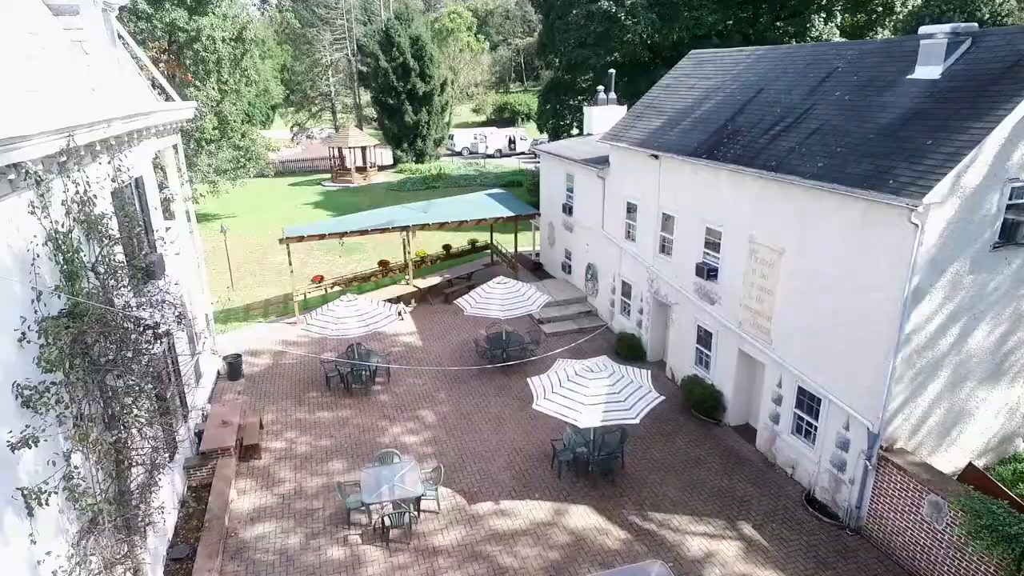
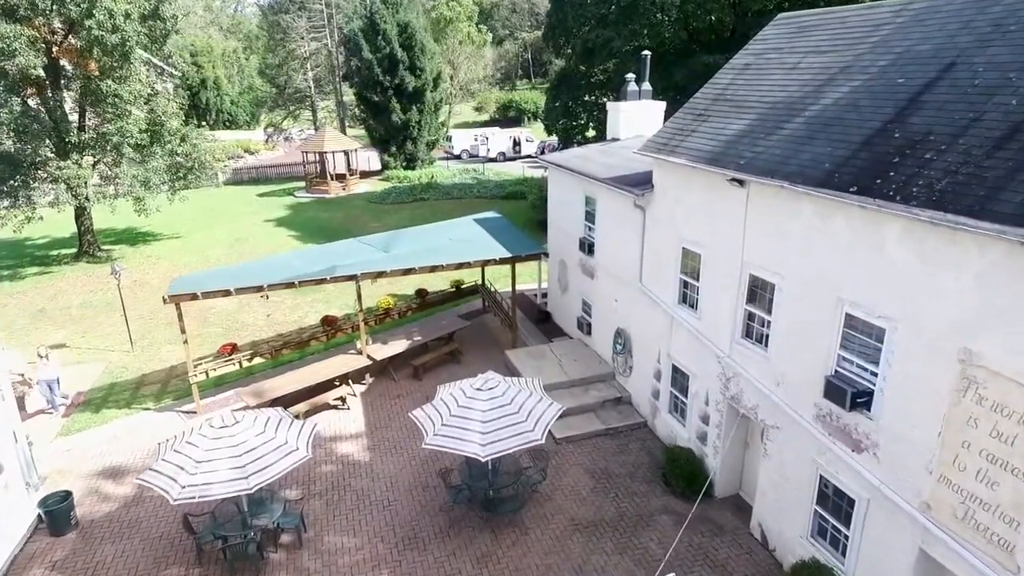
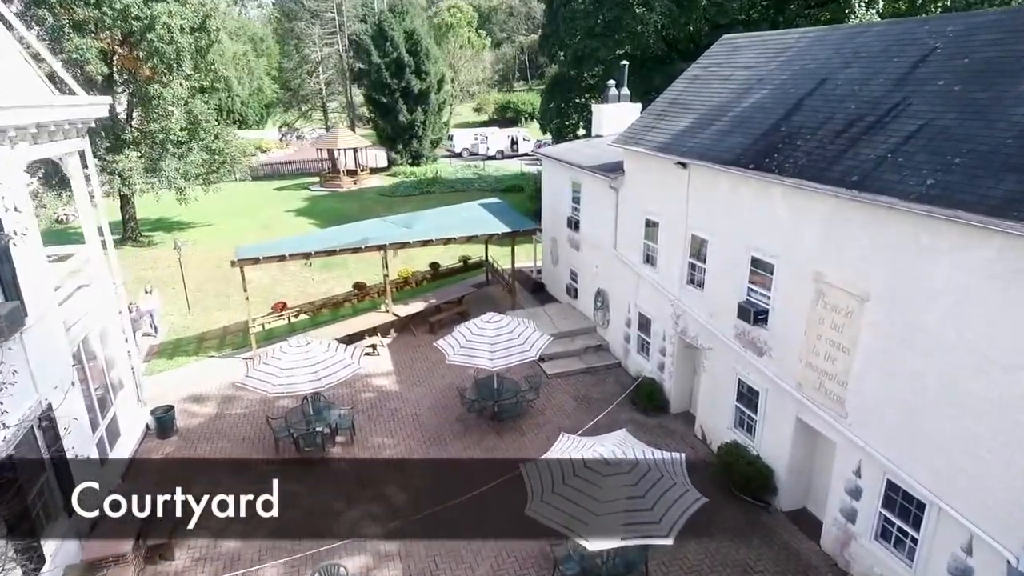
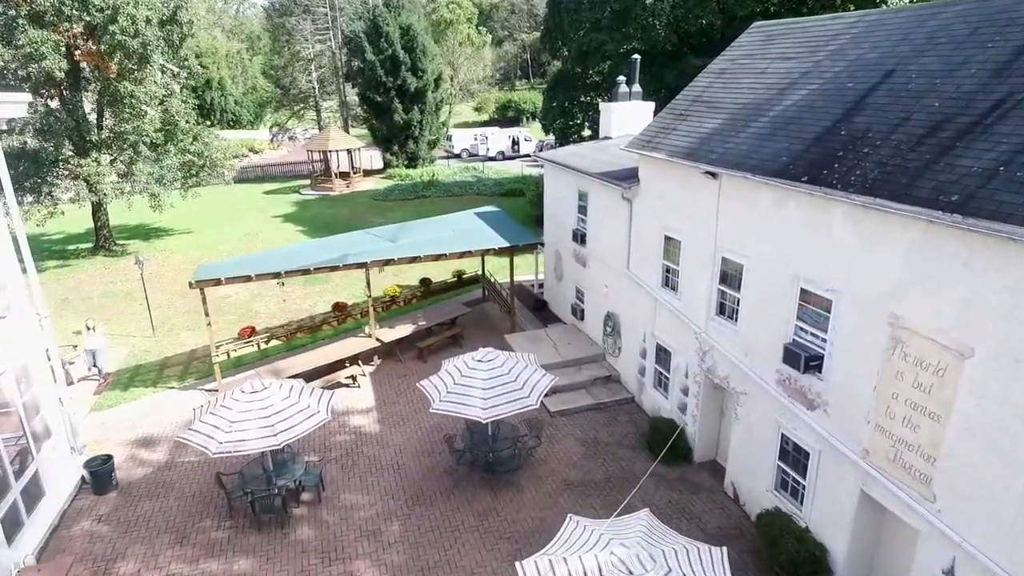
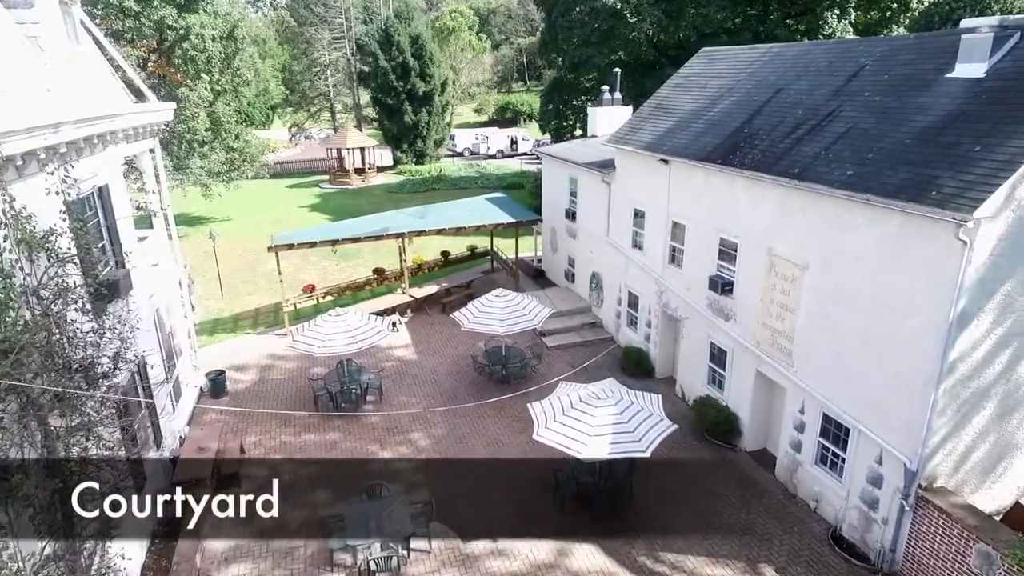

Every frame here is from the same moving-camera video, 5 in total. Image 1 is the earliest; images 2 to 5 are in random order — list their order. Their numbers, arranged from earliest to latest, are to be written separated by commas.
5, 3, 4, 2
